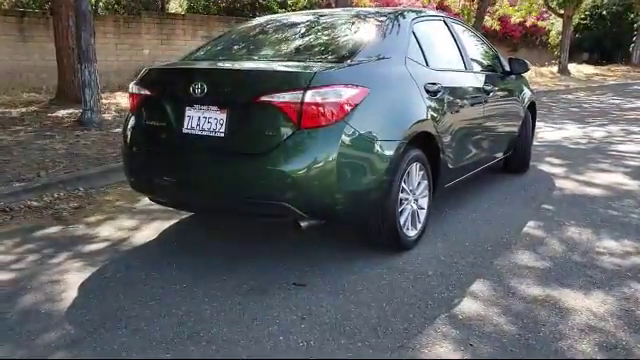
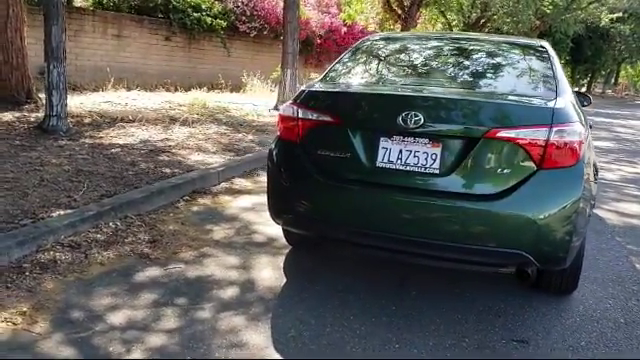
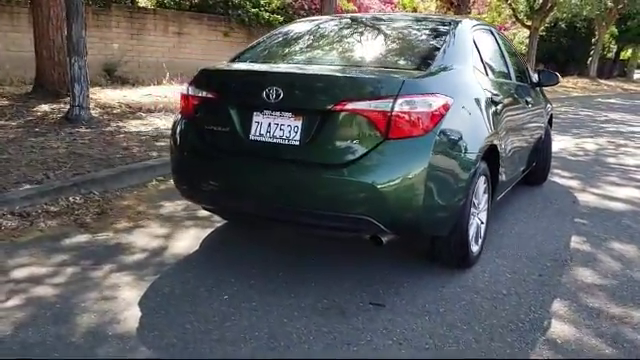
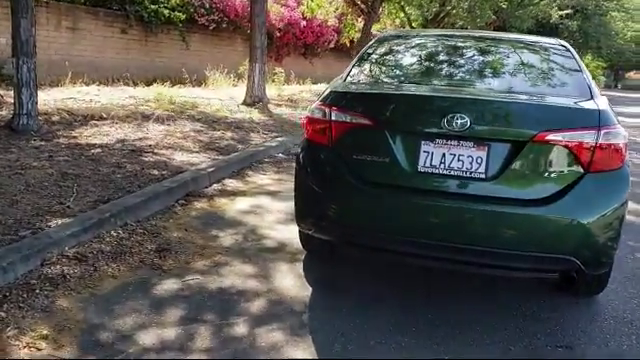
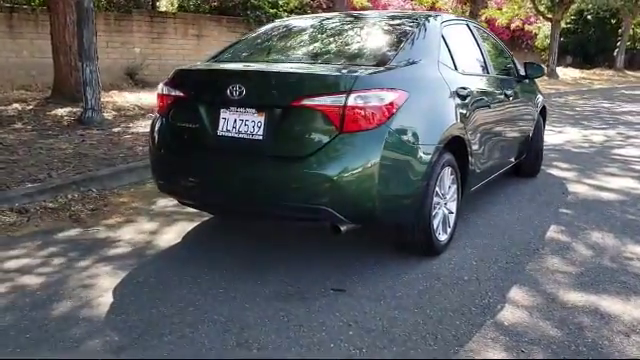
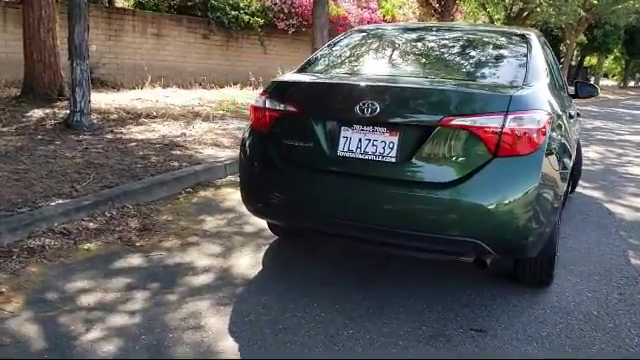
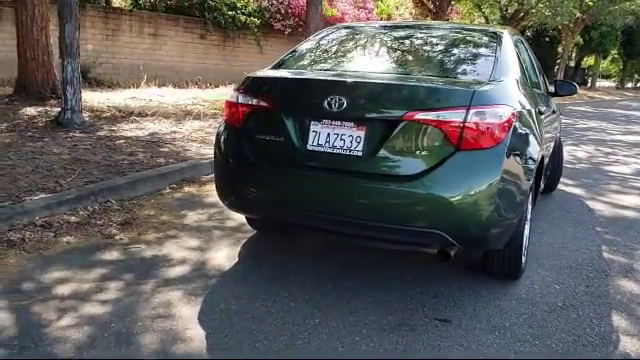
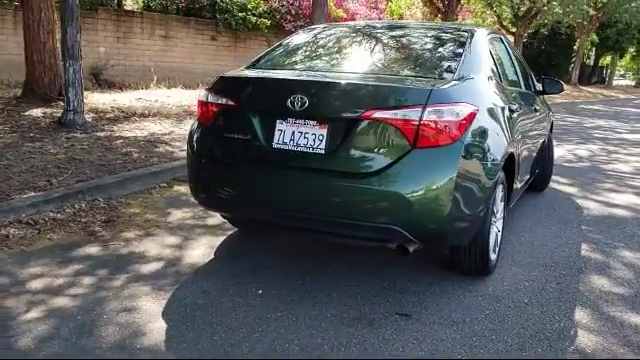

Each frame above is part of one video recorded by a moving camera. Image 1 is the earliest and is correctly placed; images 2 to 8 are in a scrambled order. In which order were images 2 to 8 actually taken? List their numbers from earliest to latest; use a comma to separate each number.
5, 3, 8, 7, 6, 2, 4
